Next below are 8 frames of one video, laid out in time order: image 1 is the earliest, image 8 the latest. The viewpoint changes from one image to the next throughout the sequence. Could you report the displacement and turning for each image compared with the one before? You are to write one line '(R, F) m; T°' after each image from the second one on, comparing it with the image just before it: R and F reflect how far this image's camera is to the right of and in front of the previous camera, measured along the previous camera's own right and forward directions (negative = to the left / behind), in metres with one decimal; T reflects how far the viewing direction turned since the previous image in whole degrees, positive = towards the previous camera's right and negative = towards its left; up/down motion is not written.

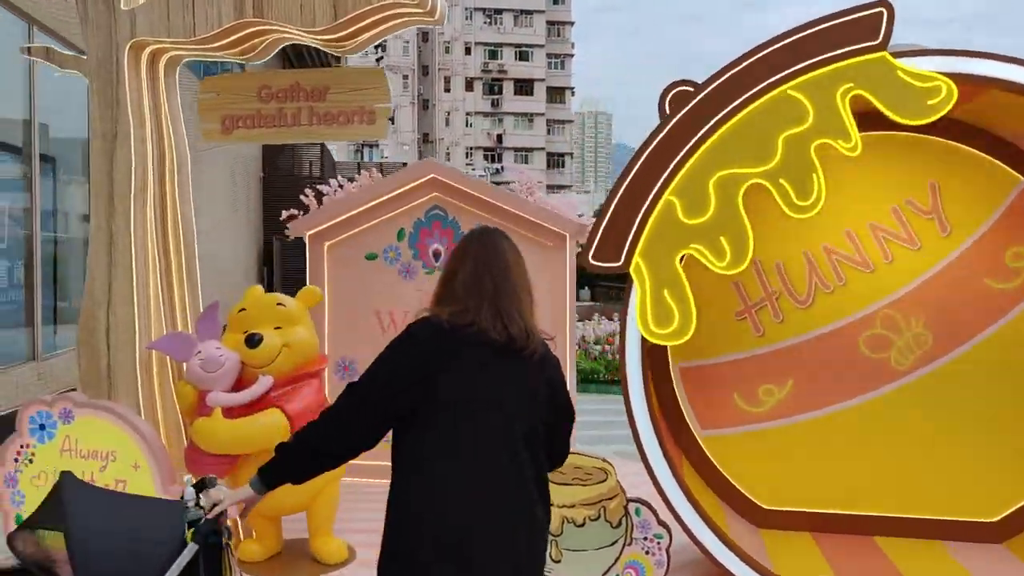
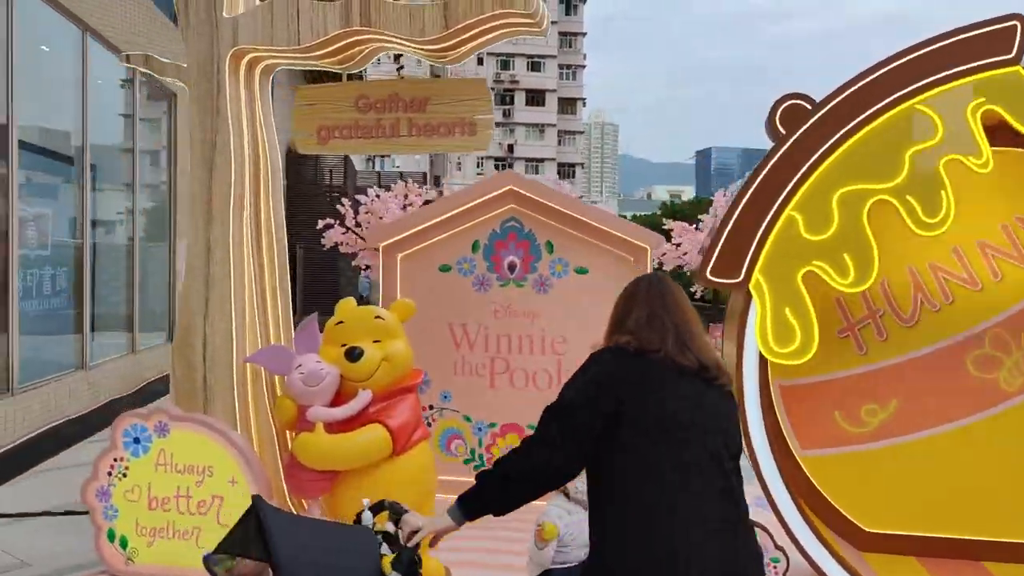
(-0.4, +0.1) m; 0°
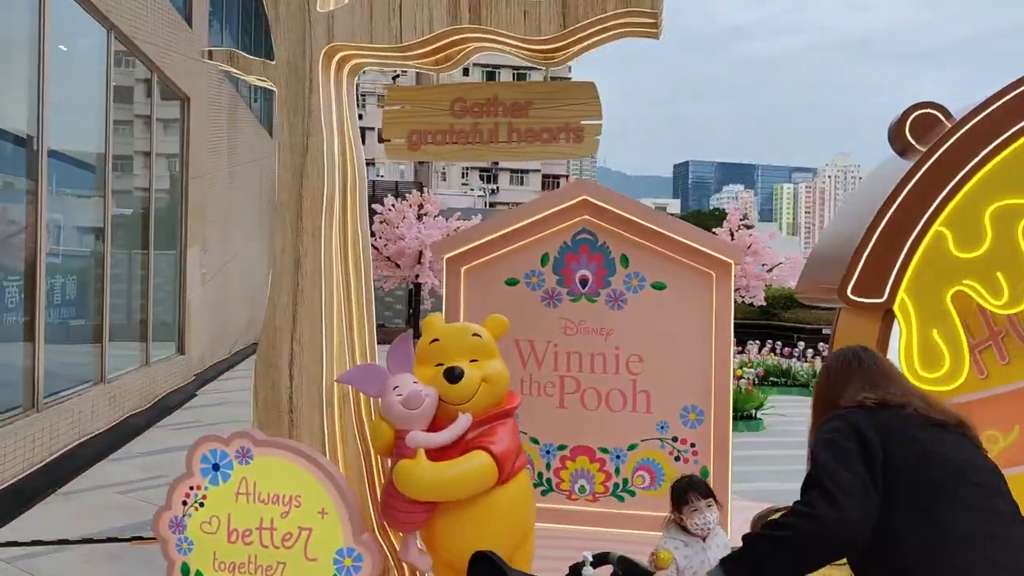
(-0.5, +0.2) m; +1°
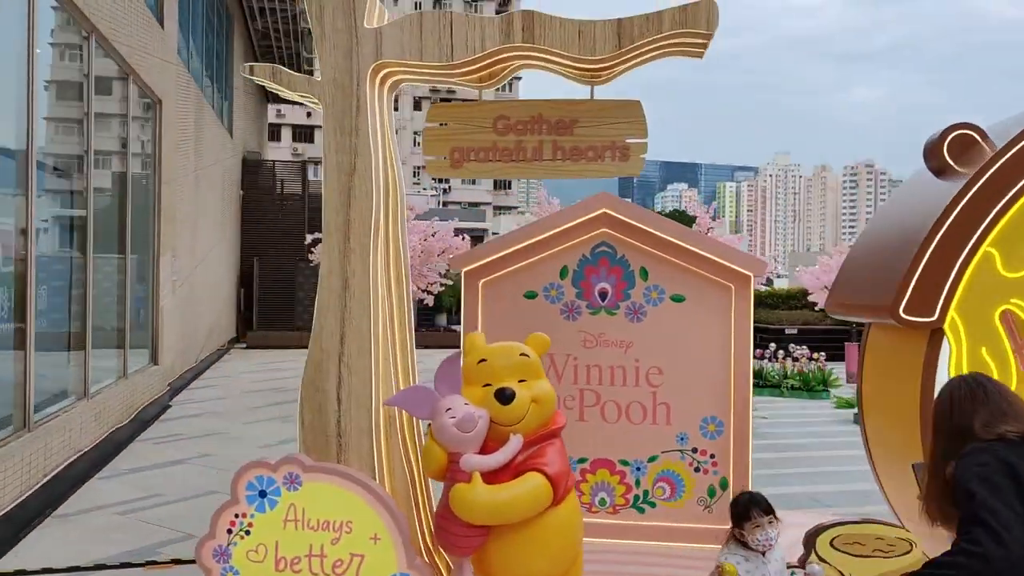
(-0.4, 0.0) m; +4°
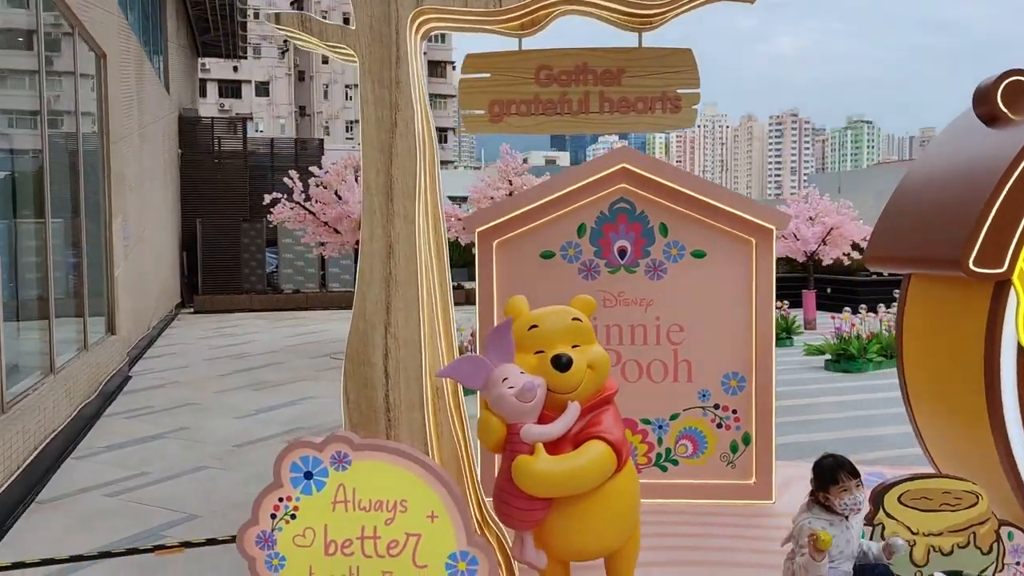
(-0.5, +0.2) m; +4°
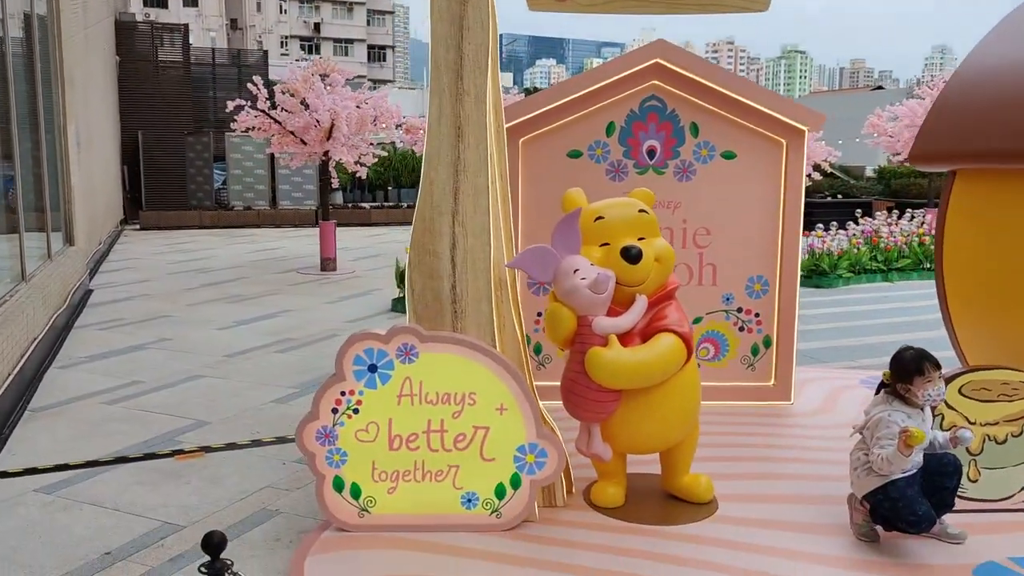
(-0.5, +0.1) m; +4°
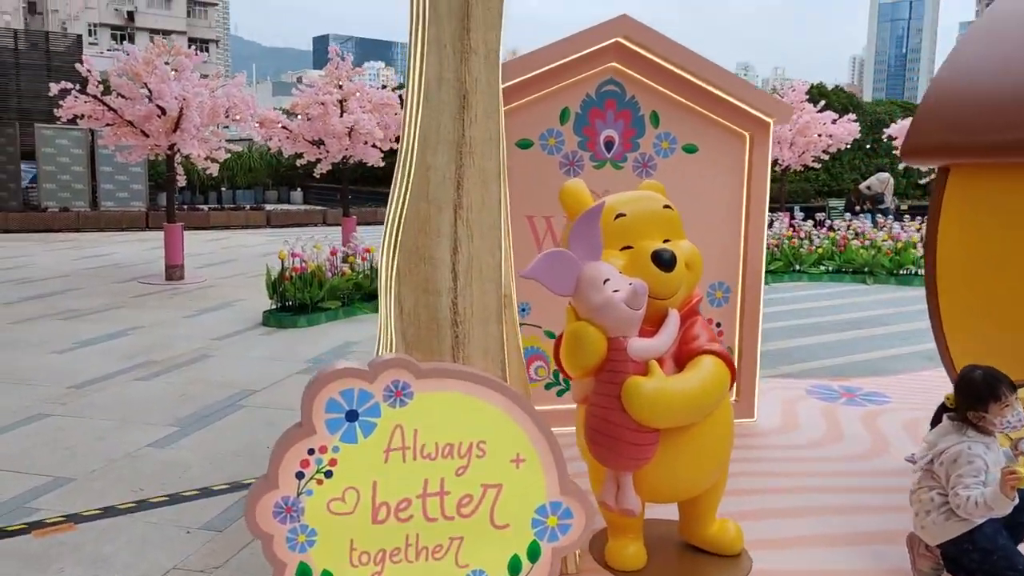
(-0.5, +0.7) m; +11°
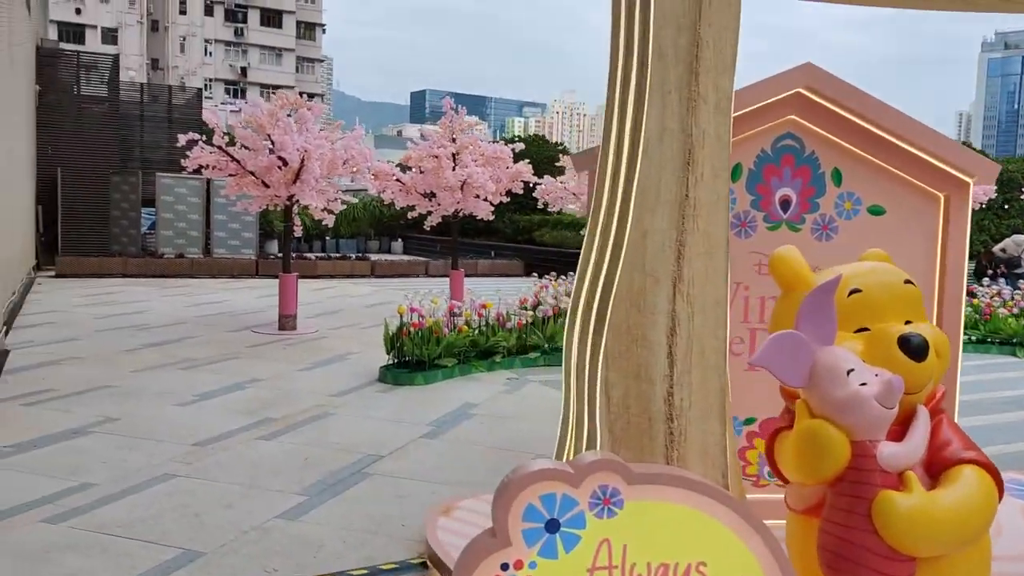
(-0.3, +0.3) m; -6°
